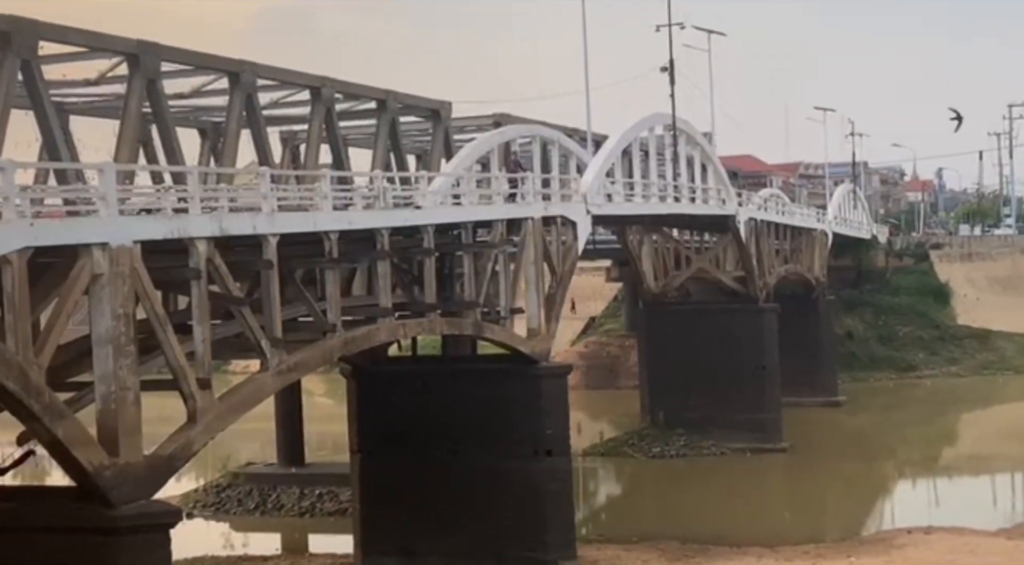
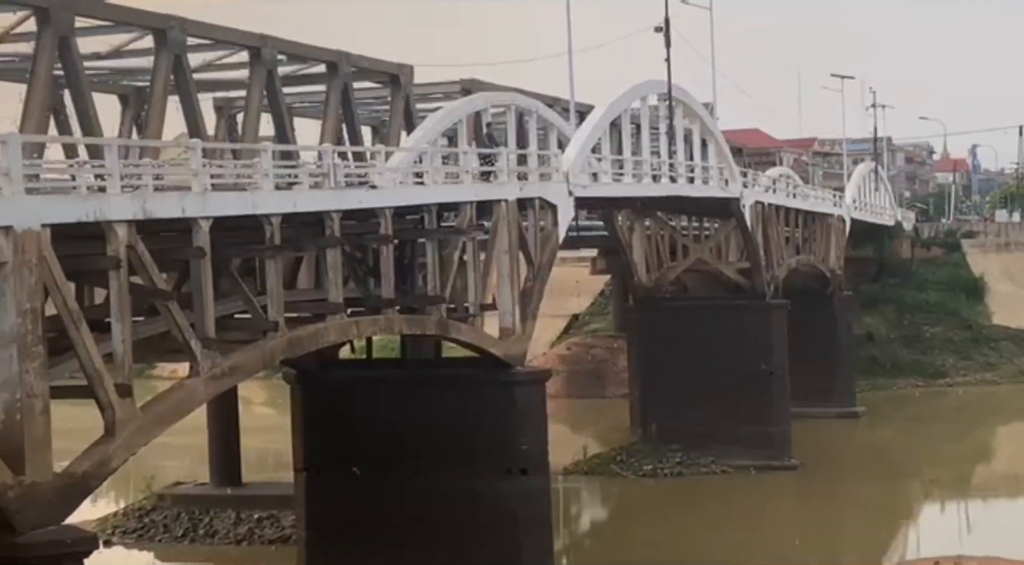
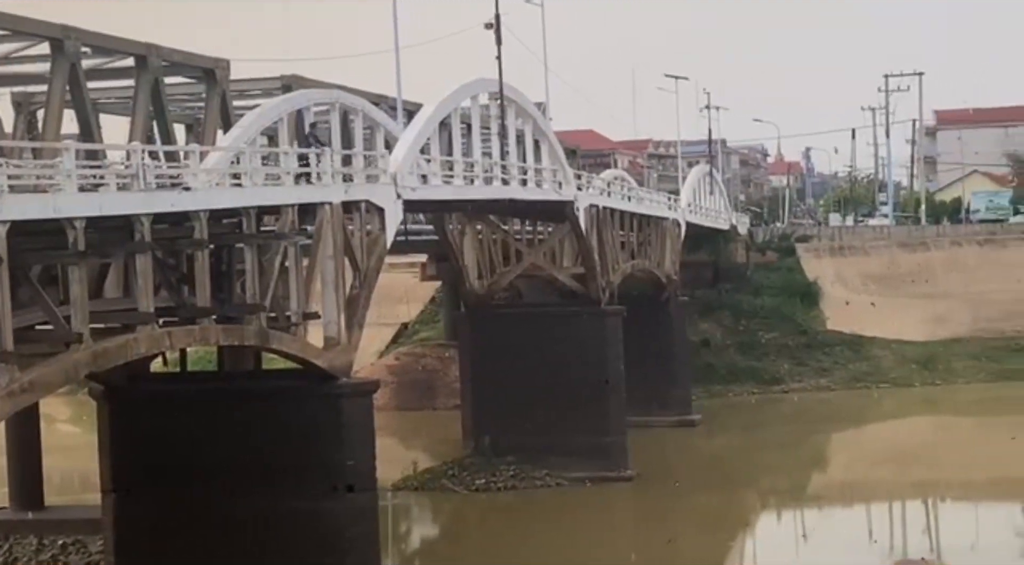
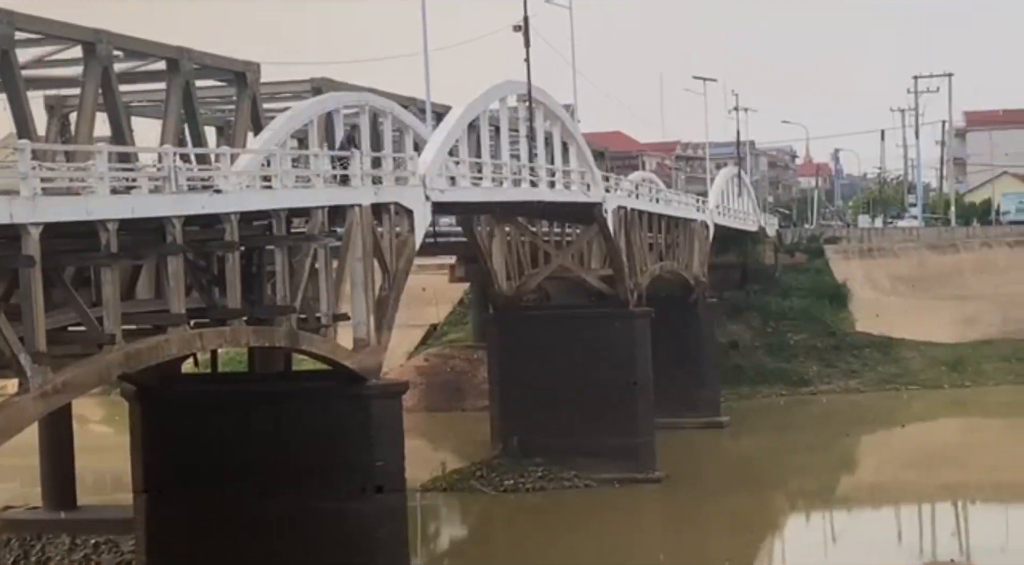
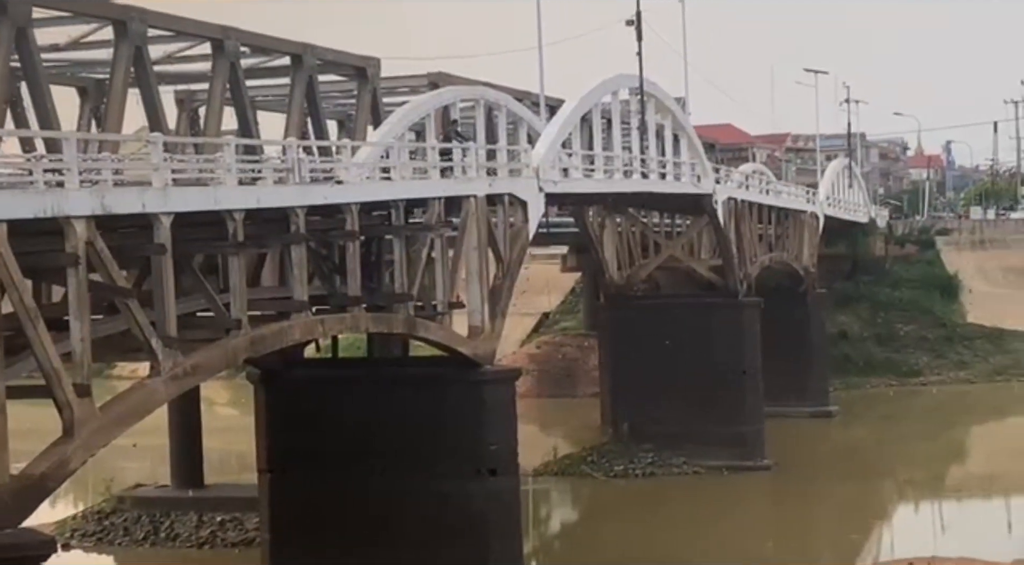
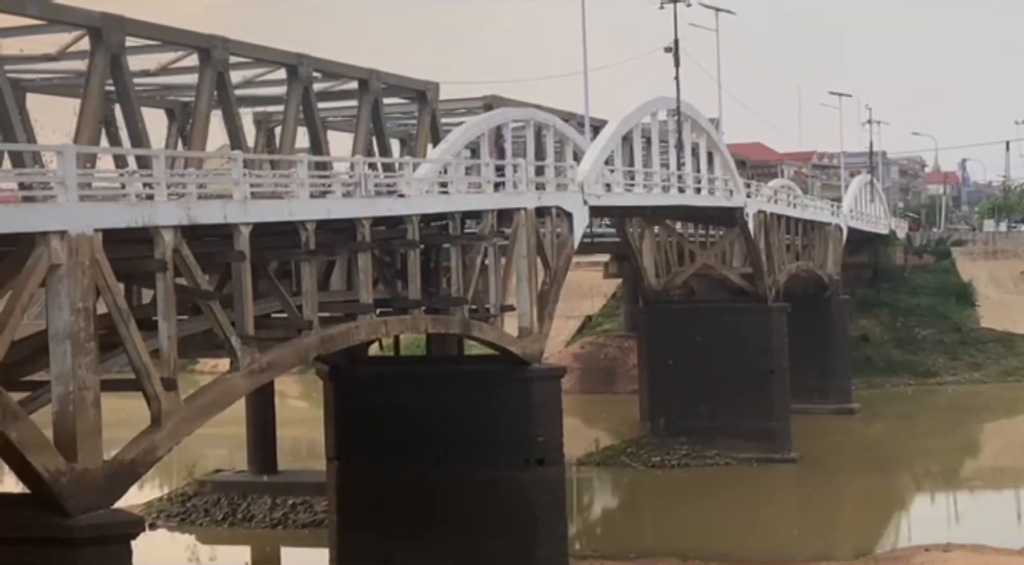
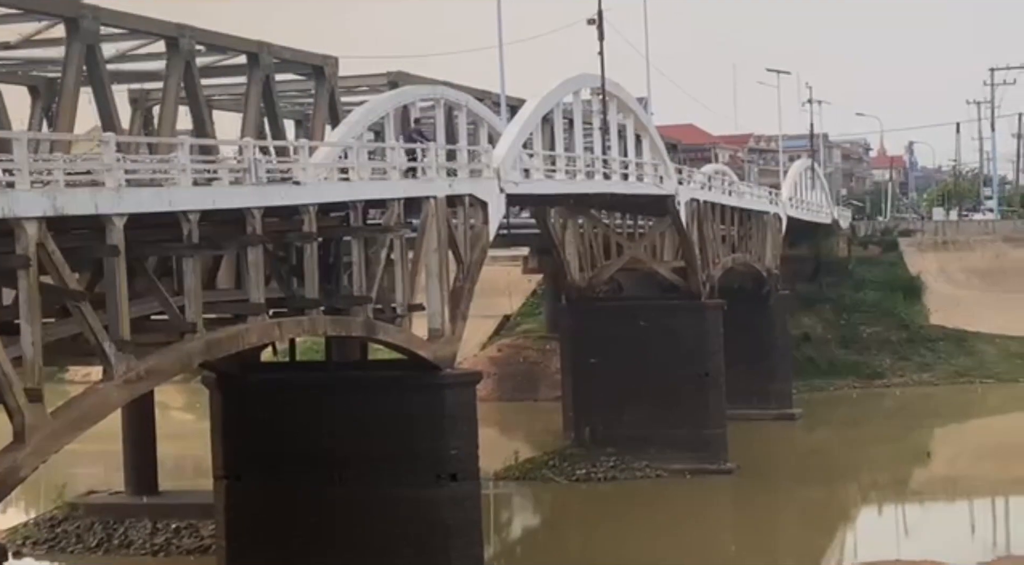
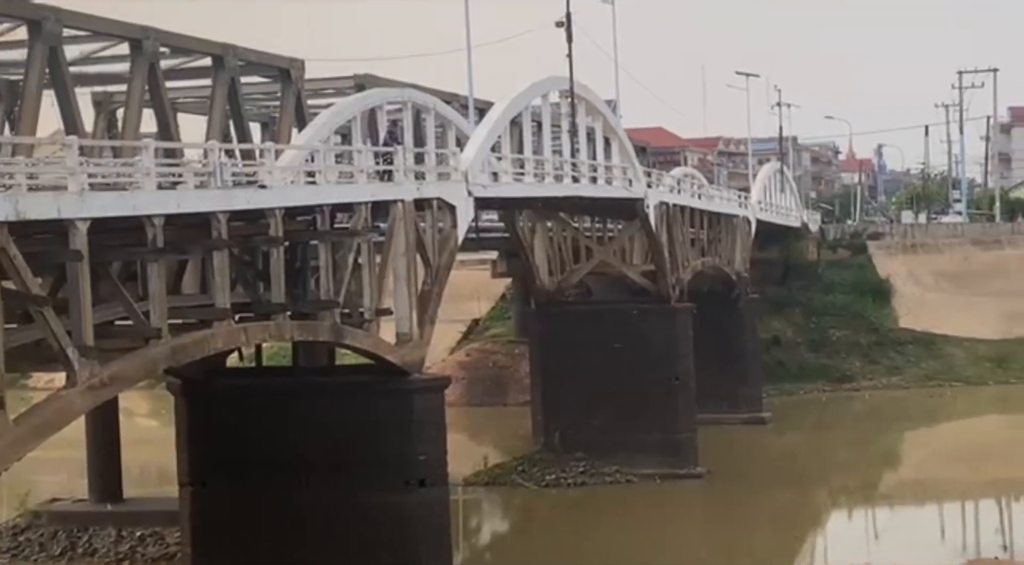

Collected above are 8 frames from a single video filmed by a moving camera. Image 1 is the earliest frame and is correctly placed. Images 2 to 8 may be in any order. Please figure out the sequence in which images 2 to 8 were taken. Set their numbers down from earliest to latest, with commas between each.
6, 2, 5, 7, 8, 4, 3
